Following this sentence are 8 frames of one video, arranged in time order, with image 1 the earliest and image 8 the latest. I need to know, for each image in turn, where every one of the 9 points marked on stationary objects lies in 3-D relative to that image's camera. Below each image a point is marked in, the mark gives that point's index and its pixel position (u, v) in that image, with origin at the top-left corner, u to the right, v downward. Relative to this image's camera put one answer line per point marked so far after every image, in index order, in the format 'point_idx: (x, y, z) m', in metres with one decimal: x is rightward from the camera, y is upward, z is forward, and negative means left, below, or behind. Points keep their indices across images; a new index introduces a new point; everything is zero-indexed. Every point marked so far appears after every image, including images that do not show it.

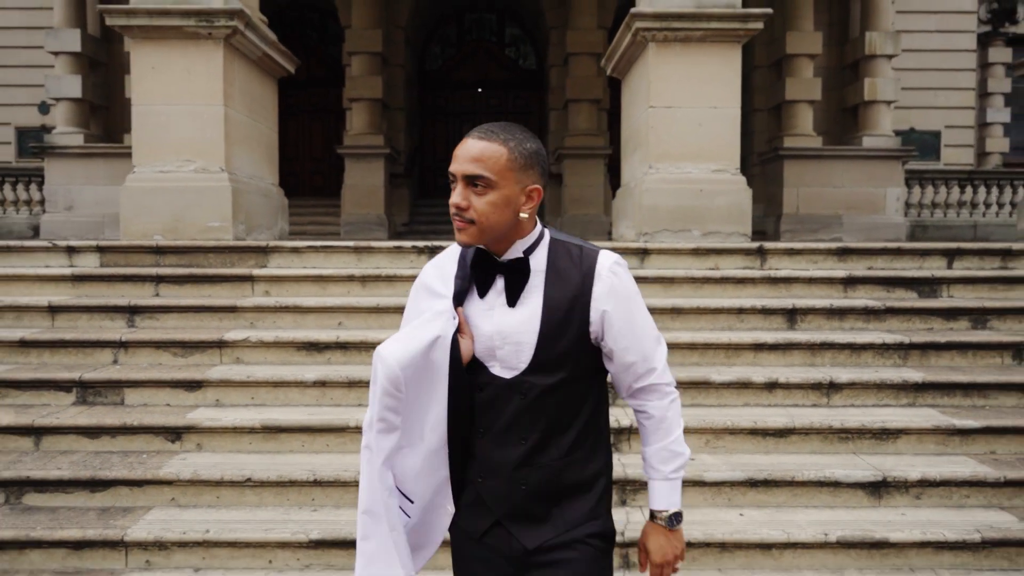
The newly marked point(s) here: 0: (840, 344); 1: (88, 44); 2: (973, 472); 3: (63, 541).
0: (+2.4, -0.4, +5.0) m
1: (-8.9, +5.2, +14.4) m
2: (+2.8, -1.1, +4.1) m
3: (-2.5, -1.4, +3.7) m
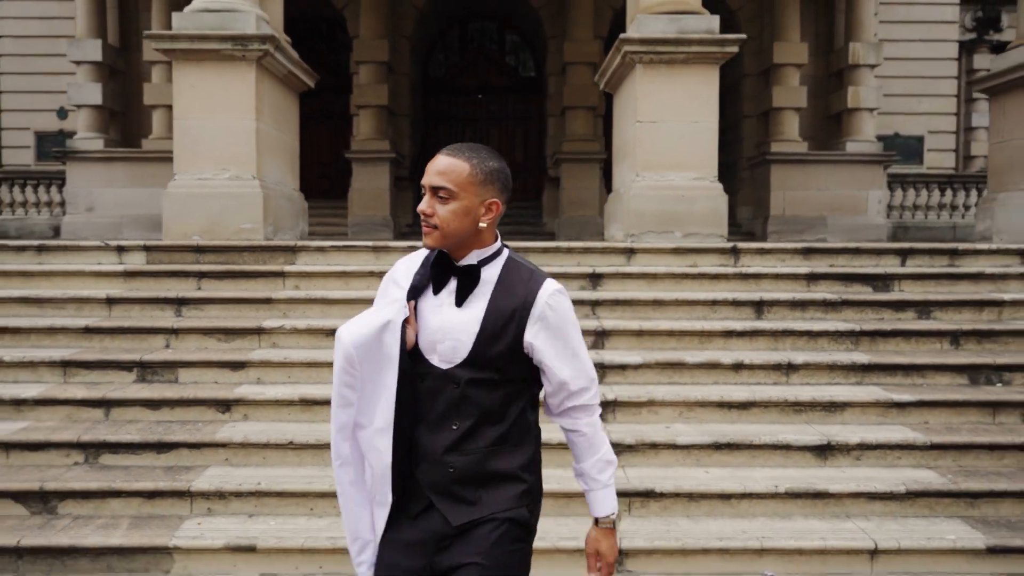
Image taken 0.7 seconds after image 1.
0: (+2.4, -0.4, +5.7) m
1: (-8.9, +5.2, +15.2) m
2: (+2.8, -1.1, +4.8) m
3: (-2.4, -1.3, +4.4) m
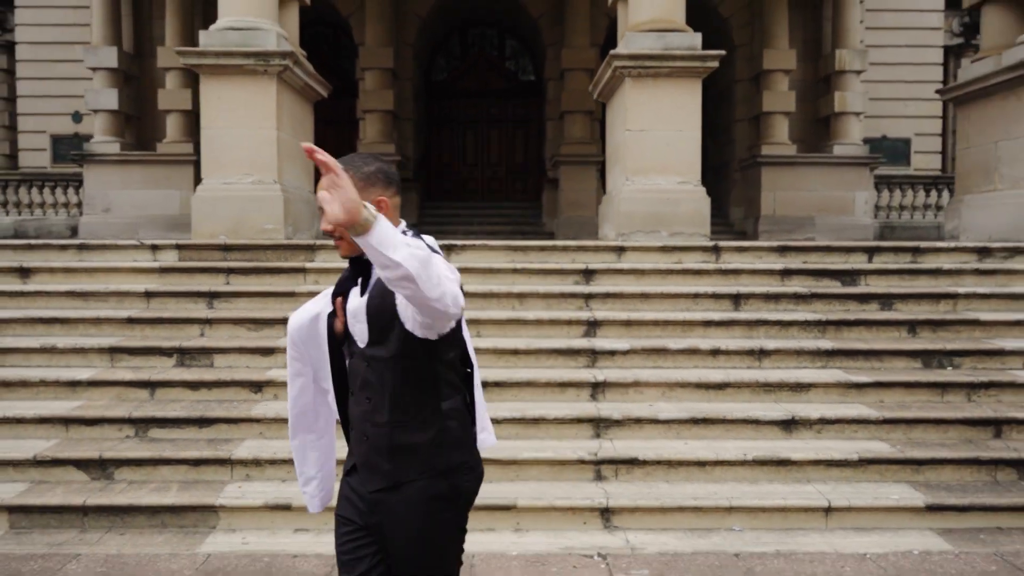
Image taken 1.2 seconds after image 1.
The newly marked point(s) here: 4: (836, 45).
0: (+2.4, -0.3, +6.3) m
1: (-8.9, +5.3, +15.8) m
2: (+2.8, -1.0, +5.5) m
3: (-2.4, -1.3, +5.1) m
4: (+7.6, +5.7, +15.9) m
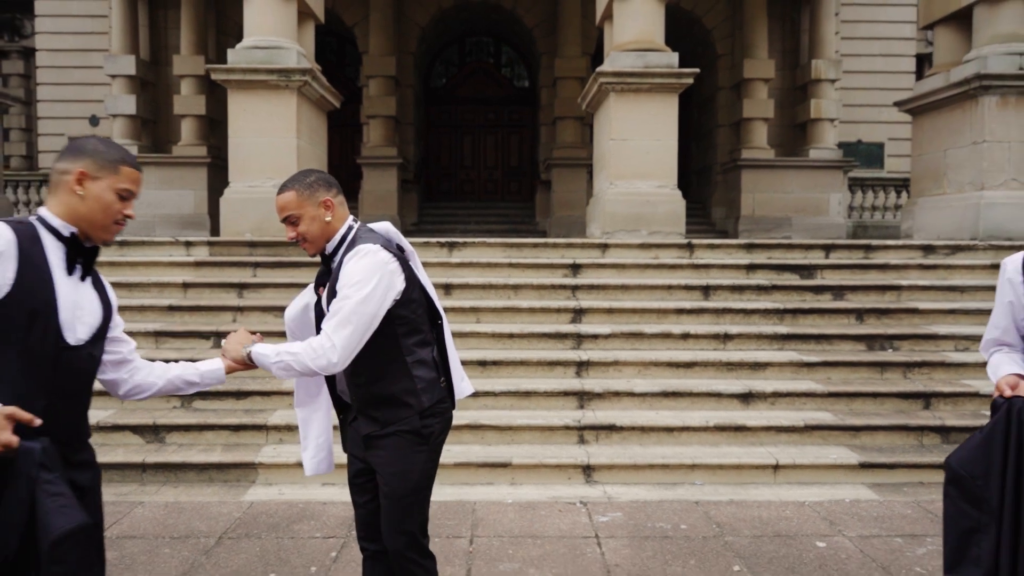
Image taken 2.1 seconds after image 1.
0: (+2.4, -0.2, +7.2) m
1: (-9.1, +5.4, +16.5) m
2: (+2.8, -0.9, +6.3) m
3: (-2.5, -1.2, +5.9) m
4: (+7.4, +5.7, +16.8) m
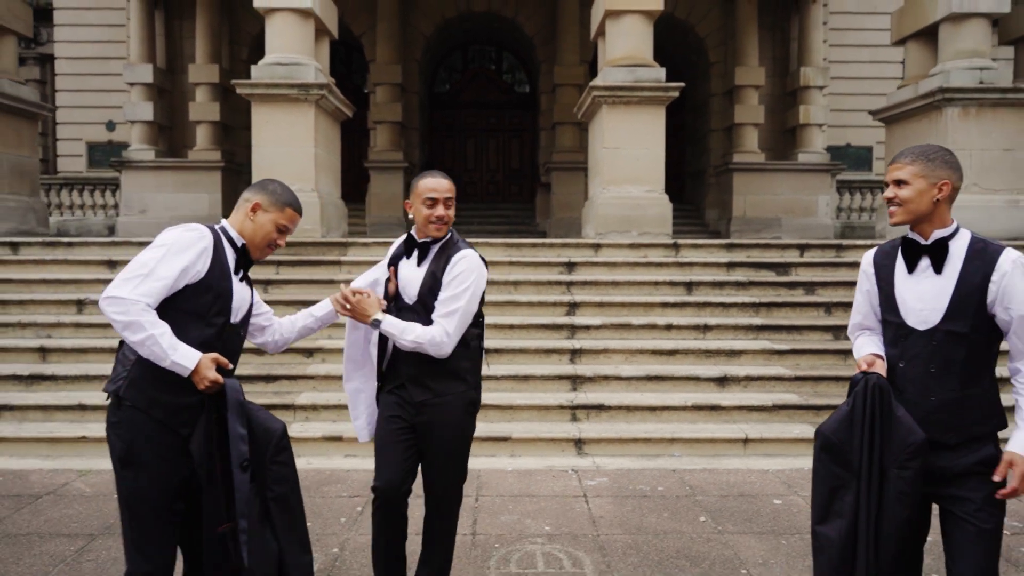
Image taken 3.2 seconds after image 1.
0: (+2.4, -0.2, +7.9) m
1: (-9.0, +5.4, +17.3) m
2: (+2.8, -0.9, +7.1) m
3: (-2.5, -1.1, +6.6) m
4: (+7.5, +5.8, +17.5) m
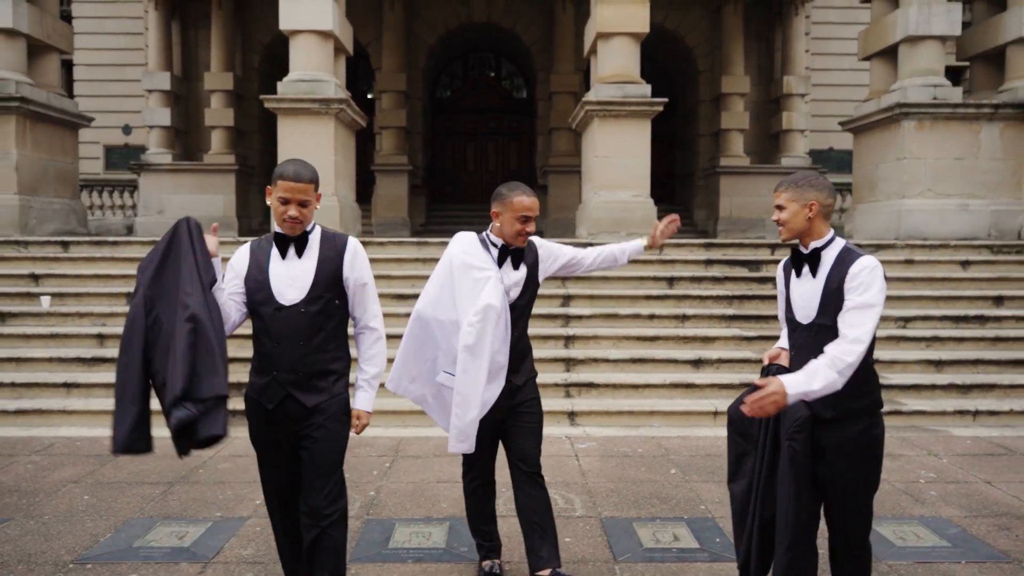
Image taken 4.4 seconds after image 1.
0: (+2.4, -0.1, +8.9) m
1: (-9.1, +5.5, +18.3) m
2: (+2.8, -0.8, +8.1) m
3: (-2.5, -1.1, +7.6) m
4: (+7.4, +5.9, +18.5) m
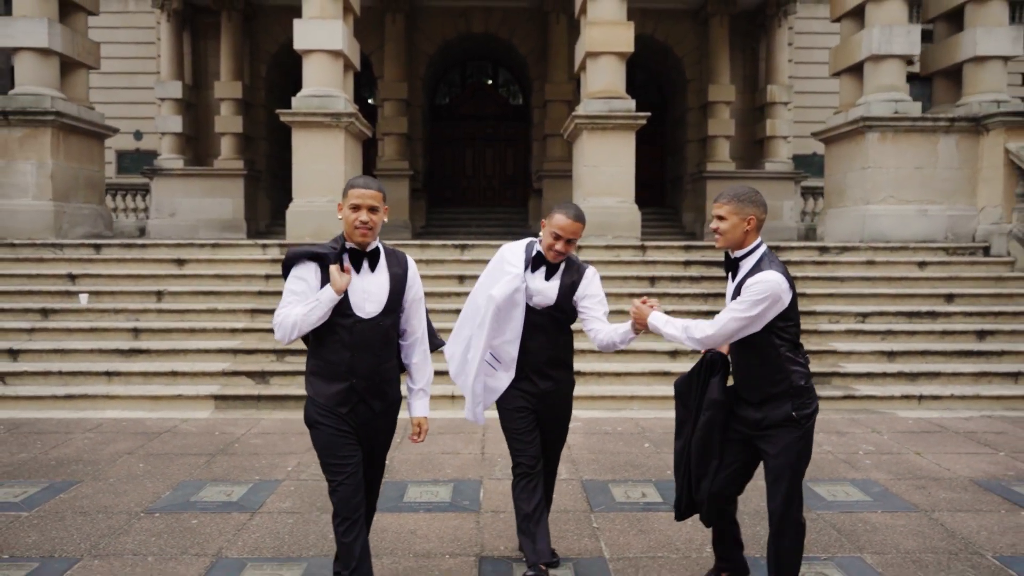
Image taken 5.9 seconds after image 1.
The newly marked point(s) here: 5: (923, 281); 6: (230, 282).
0: (+2.3, -0.1, +9.8) m
1: (-9.2, +5.5, +19.1) m
2: (+2.7, -0.8, +9.0) m
3: (-2.5, -1.1, +8.5) m
4: (+7.3, +5.9, +19.4) m
5: (+6.2, +0.1, +10.2) m
6: (-4.2, +0.1, +10.0) m
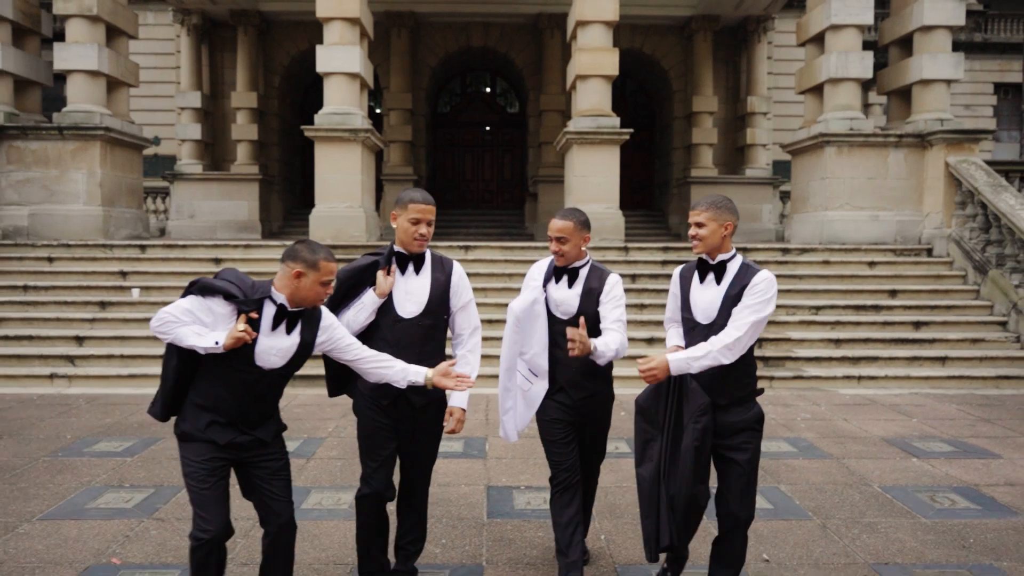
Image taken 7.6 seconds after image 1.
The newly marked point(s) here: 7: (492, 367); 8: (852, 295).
0: (+2.3, 0.0, +11.2) m
1: (-9.2, +5.6, +20.4) m
2: (+2.7, -0.7, +10.4) m
3: (-2.5, -1.0, +9.9) m
4: (+7.2, +6.0, +20.8) m
5: (+6.2, +0.2, +11.7) m
6: (-4.2, +0.2, +11.4) m
7: (-0.3, -1.2, +9.9) m
8: (+5.7, -0.1, +11.3) m
